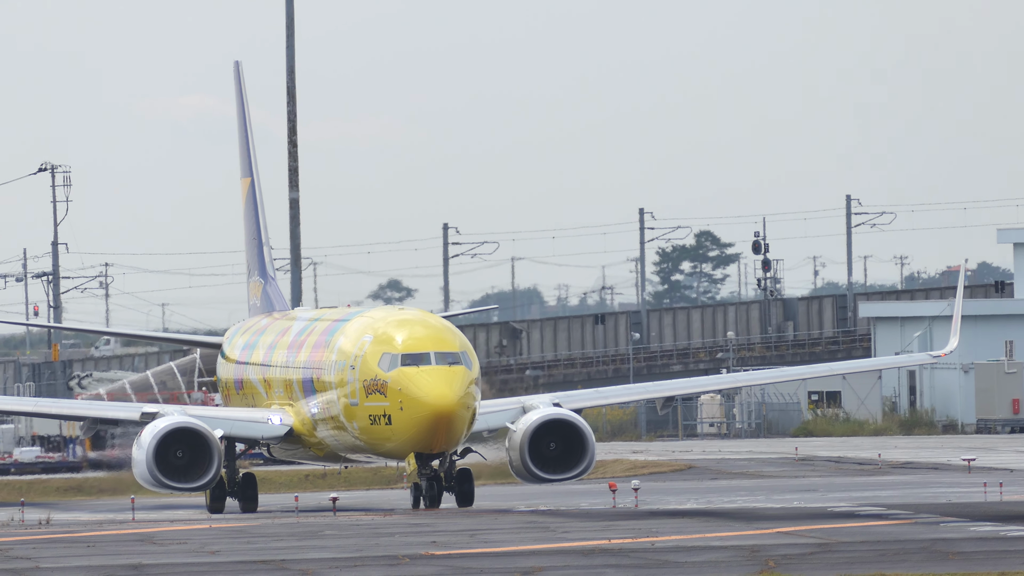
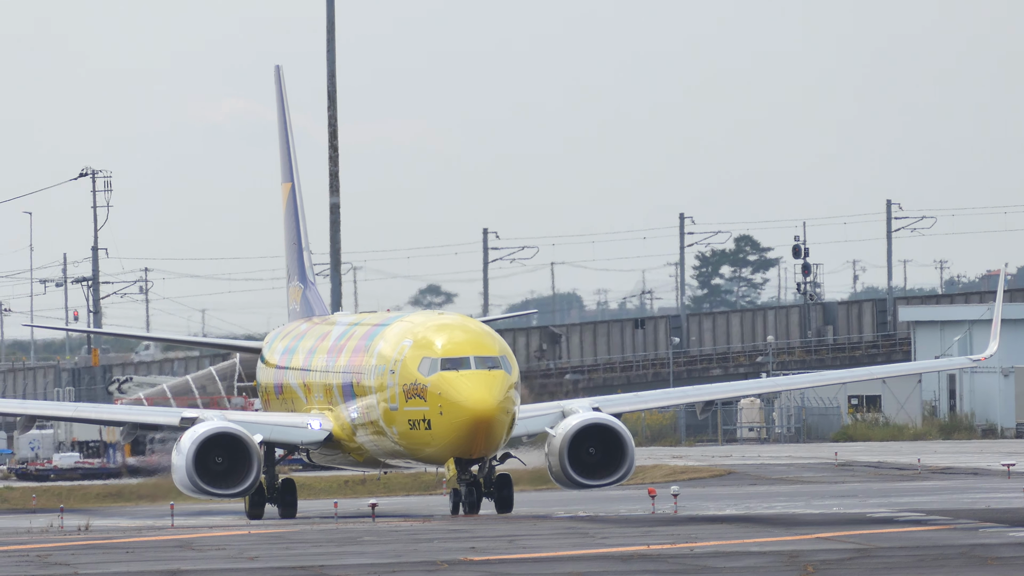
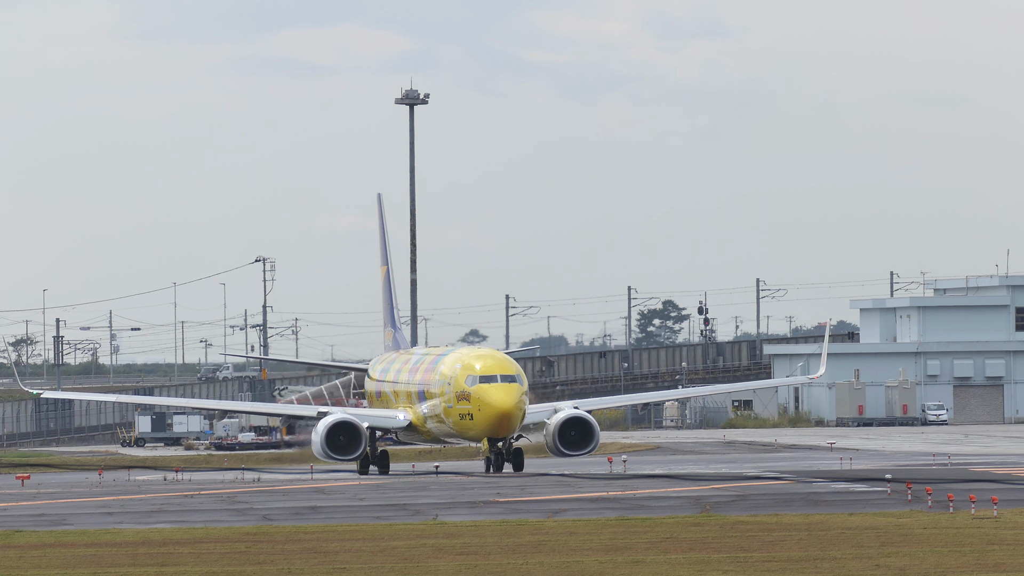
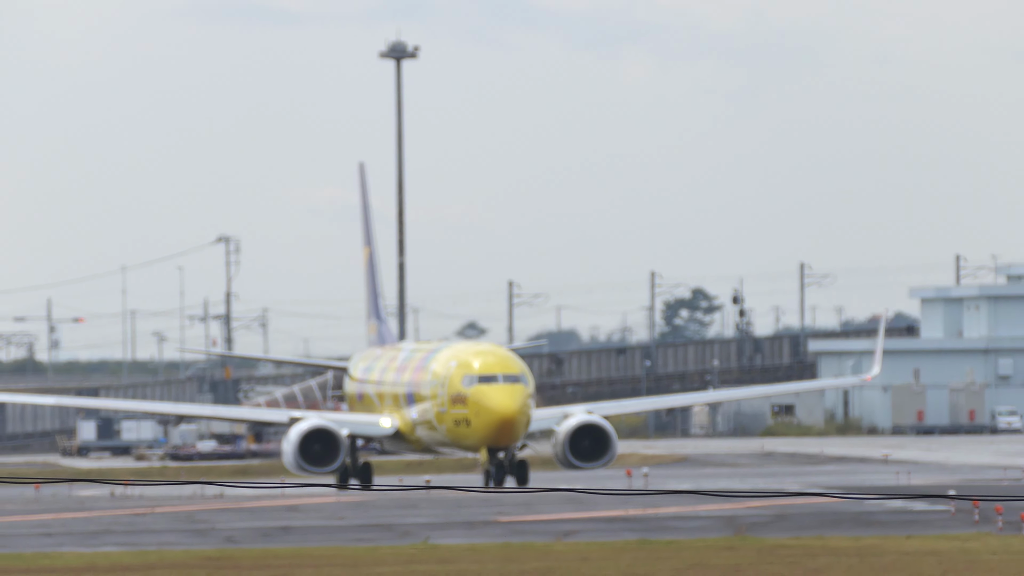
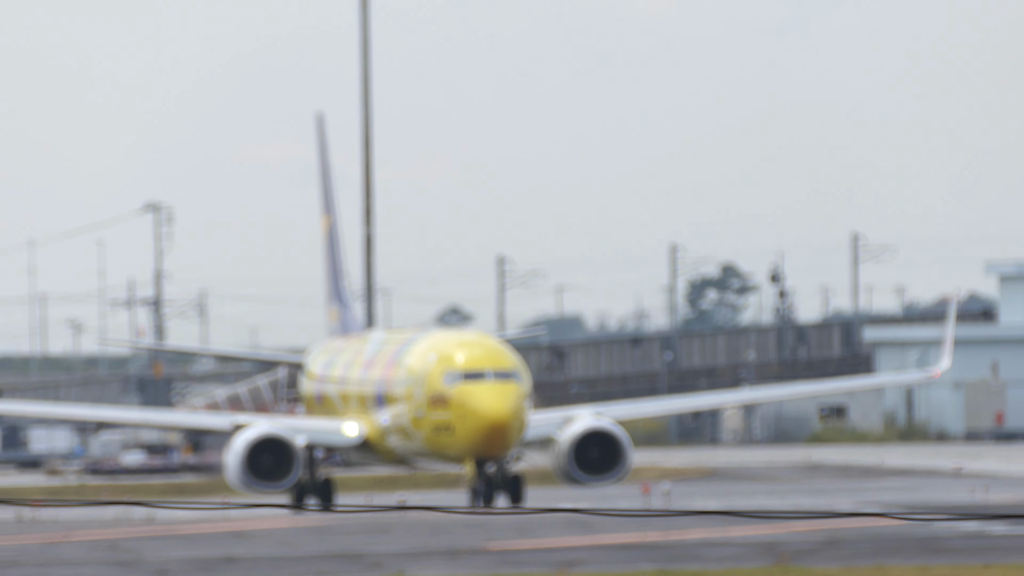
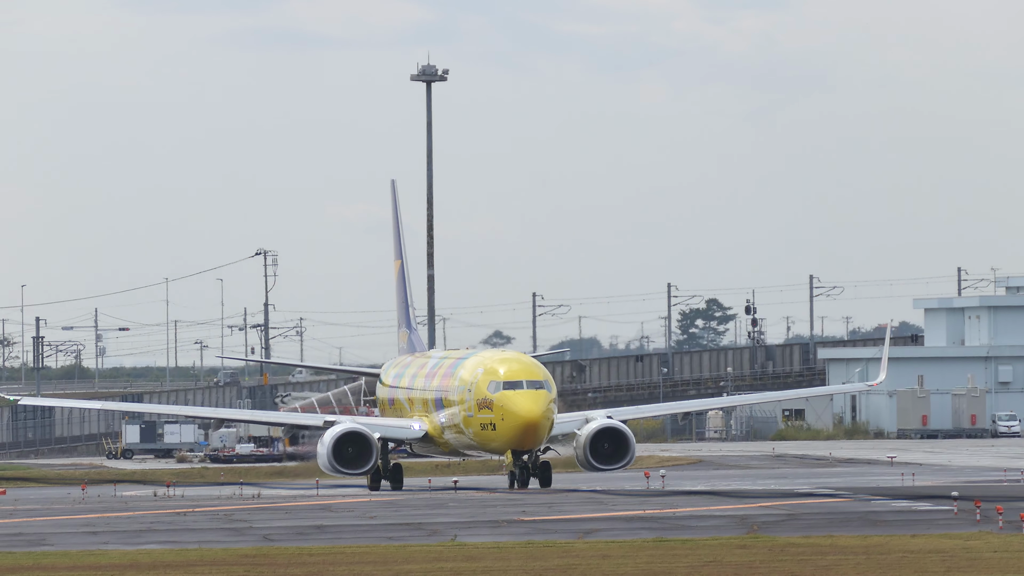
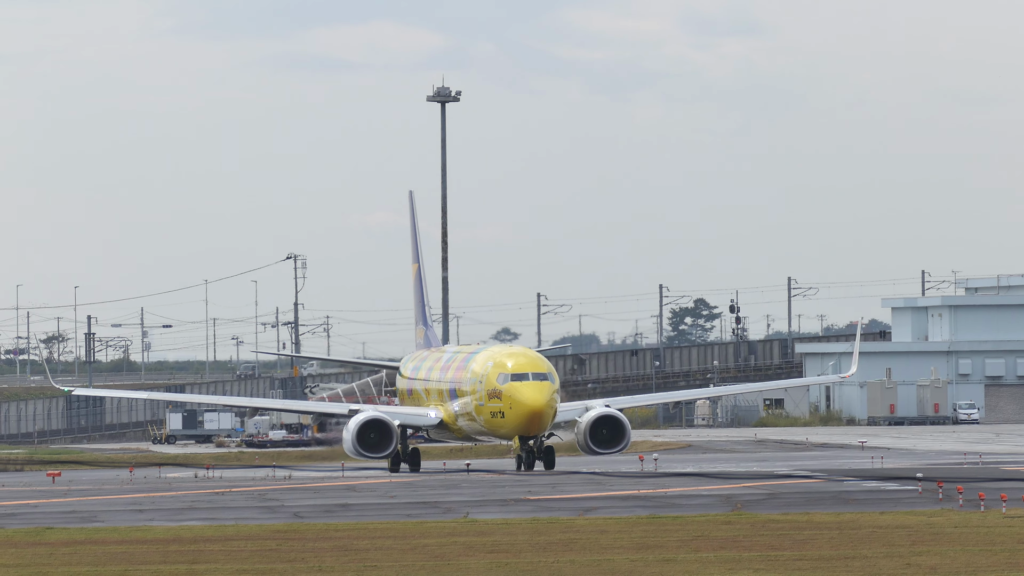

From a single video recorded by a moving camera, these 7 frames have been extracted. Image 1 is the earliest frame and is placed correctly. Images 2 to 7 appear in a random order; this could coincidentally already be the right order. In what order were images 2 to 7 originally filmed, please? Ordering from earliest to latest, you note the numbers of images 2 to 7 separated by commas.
2, 5, 4, 6, 7, 3
